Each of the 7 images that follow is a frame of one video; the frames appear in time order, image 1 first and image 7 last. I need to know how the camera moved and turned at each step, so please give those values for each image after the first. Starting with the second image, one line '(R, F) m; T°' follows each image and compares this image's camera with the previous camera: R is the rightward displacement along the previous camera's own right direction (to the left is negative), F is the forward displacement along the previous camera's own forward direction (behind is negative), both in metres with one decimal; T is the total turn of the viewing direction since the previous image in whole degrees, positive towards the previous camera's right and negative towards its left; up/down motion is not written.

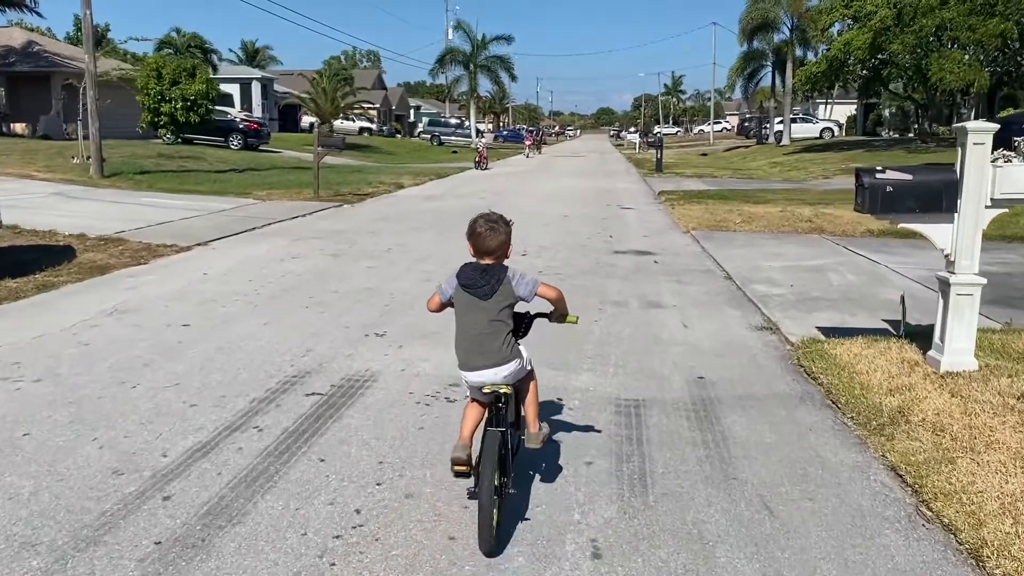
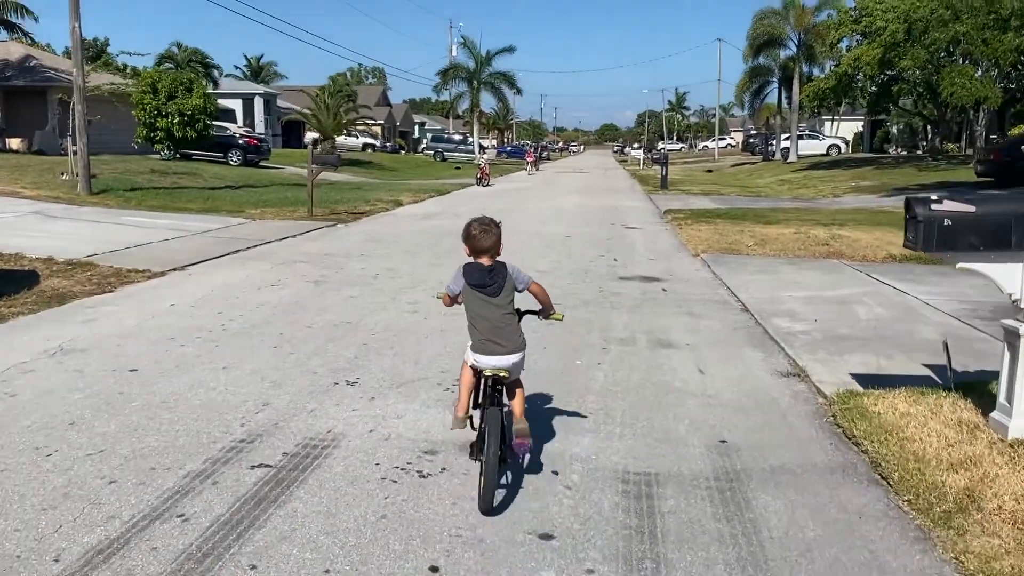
(+0.1, +0.7) m; 0°
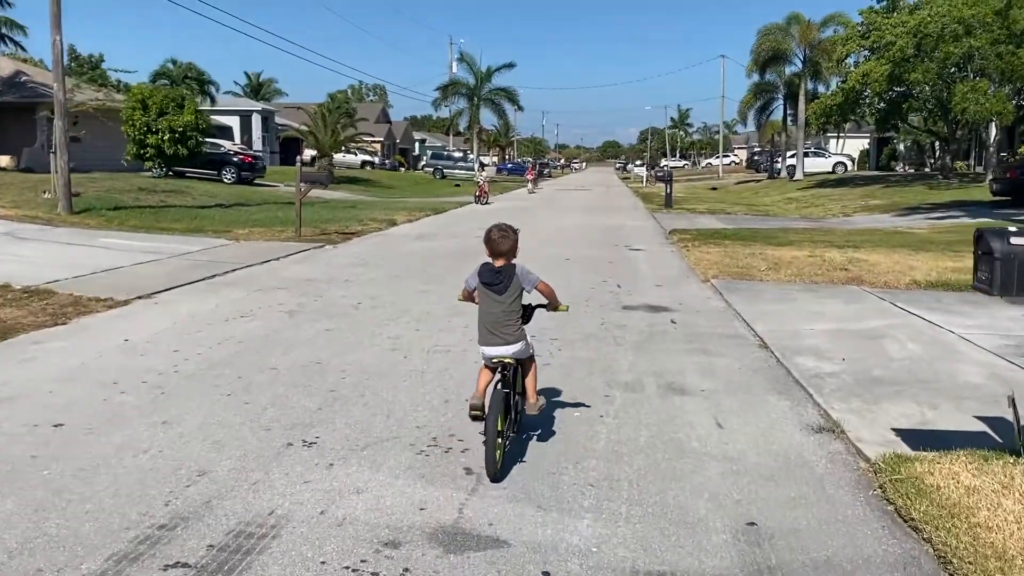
(+0.1, +0.7) m; 0°
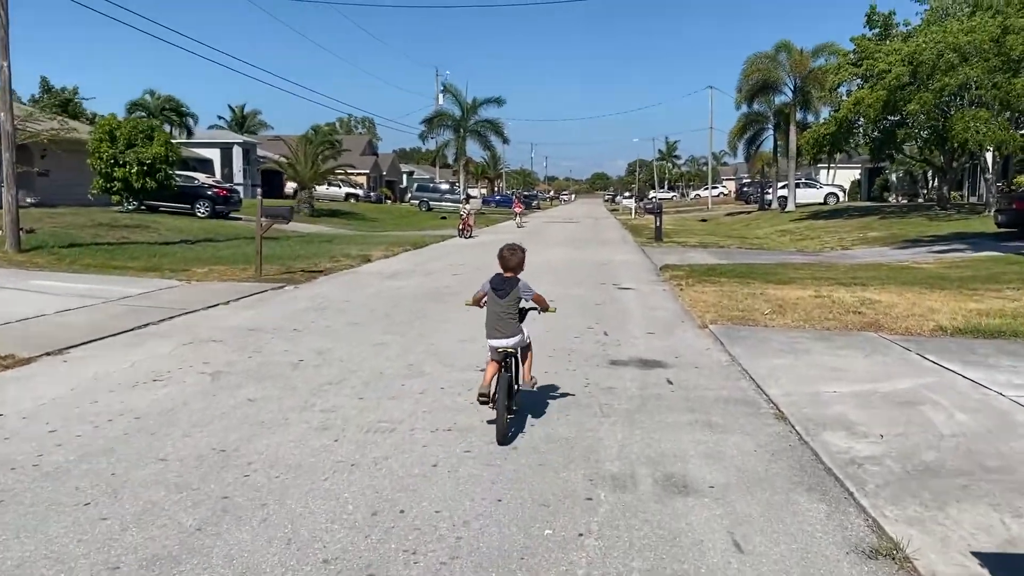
(+0.2, +1.2) m; +1°
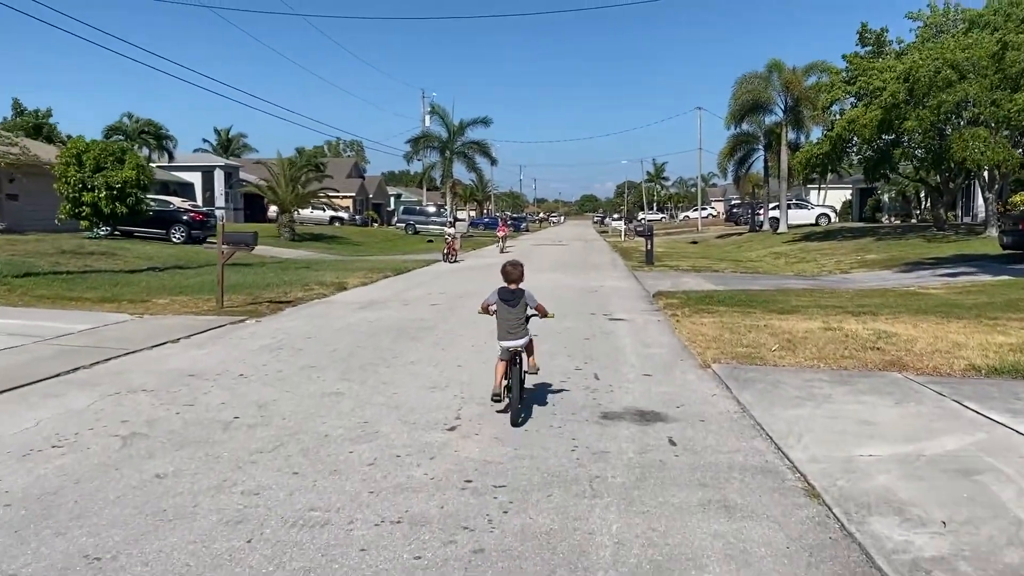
(+0.1, +1.1) m; +1°
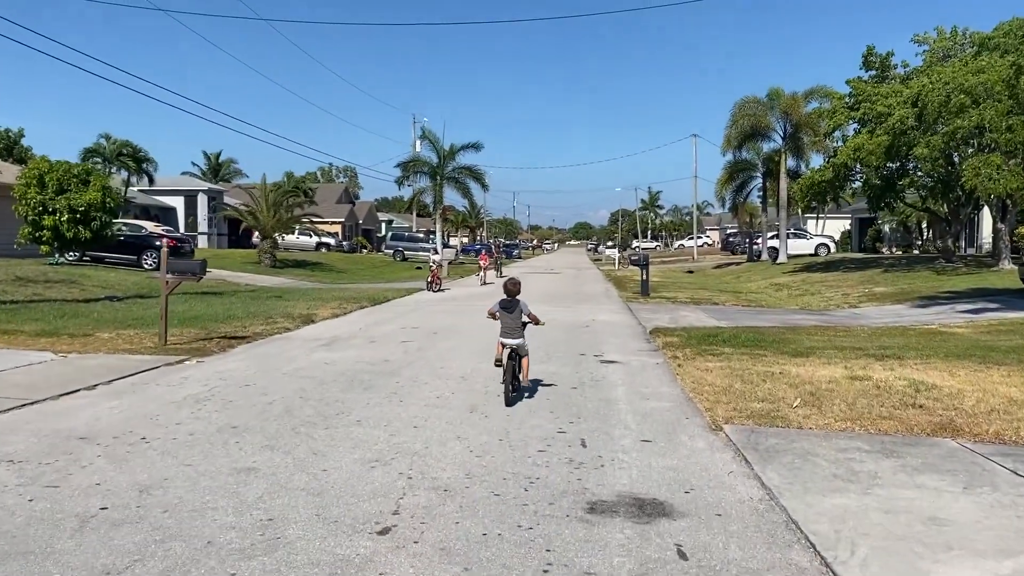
(+0.2, +1.4) m; 0°
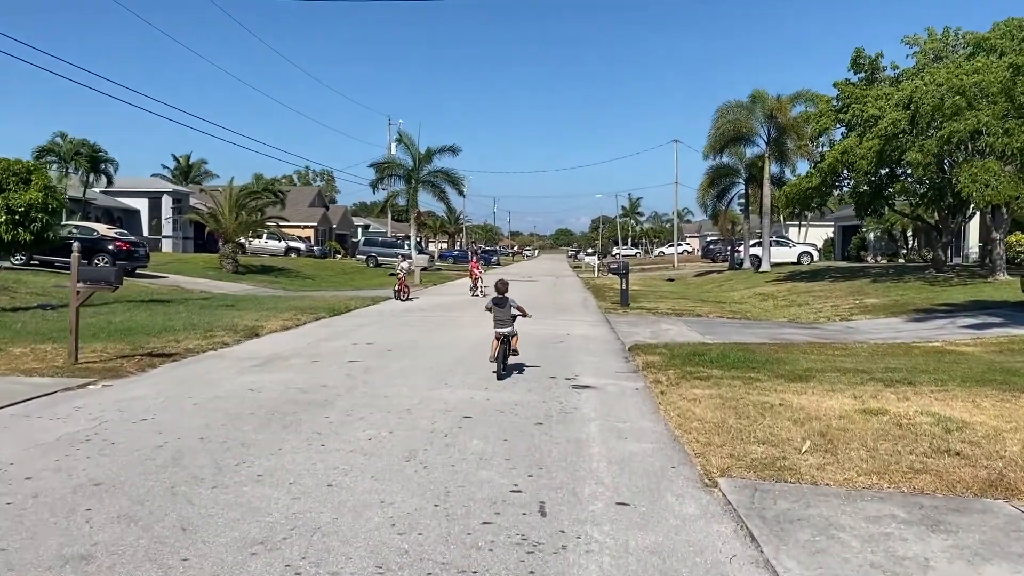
(+0.2, +1.4) m; +1°
